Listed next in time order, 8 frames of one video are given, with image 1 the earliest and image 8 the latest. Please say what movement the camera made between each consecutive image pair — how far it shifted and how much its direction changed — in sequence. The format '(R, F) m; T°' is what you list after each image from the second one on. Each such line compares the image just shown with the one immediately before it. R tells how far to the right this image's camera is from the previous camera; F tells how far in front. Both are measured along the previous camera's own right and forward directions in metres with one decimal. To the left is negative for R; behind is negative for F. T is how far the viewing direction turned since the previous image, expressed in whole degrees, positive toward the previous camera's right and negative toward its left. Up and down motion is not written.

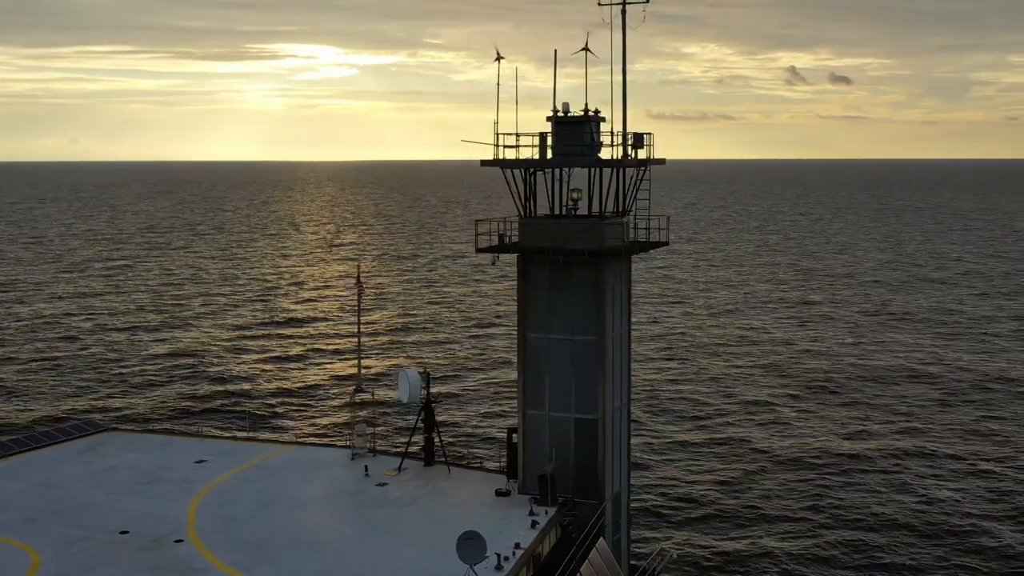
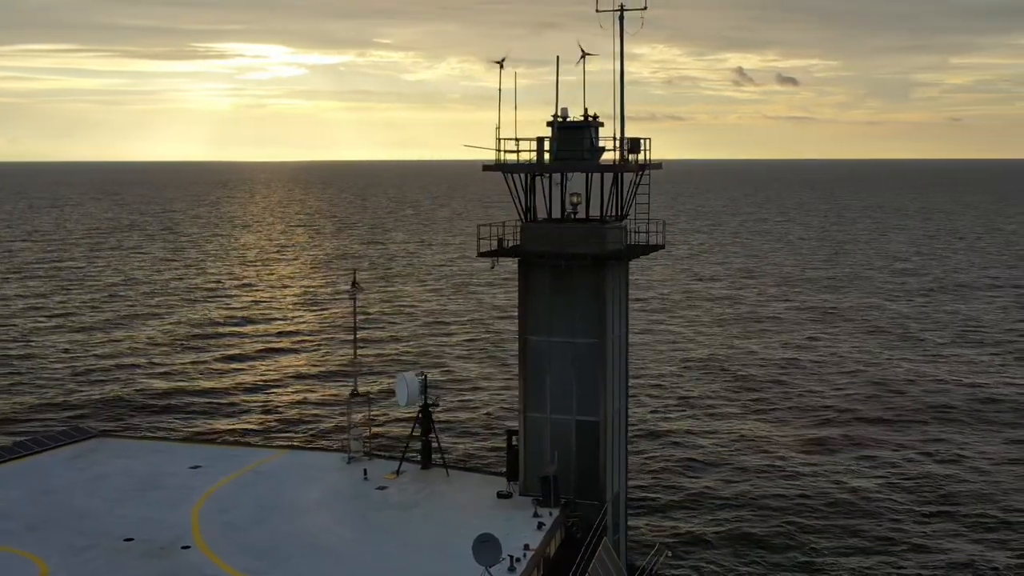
(-0.6, -0.1) m; +2°
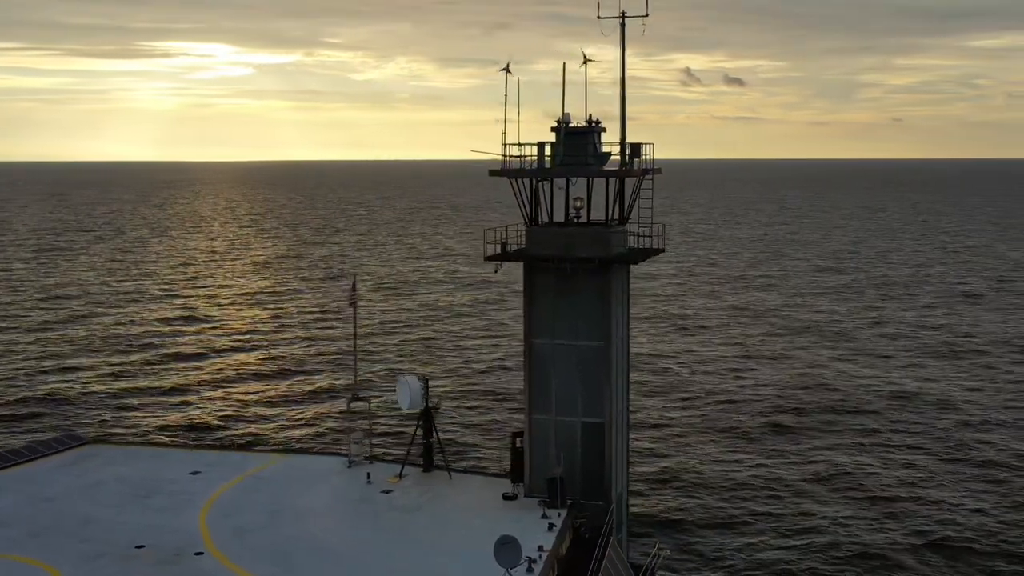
(-0.6, -0.1) m; +2°
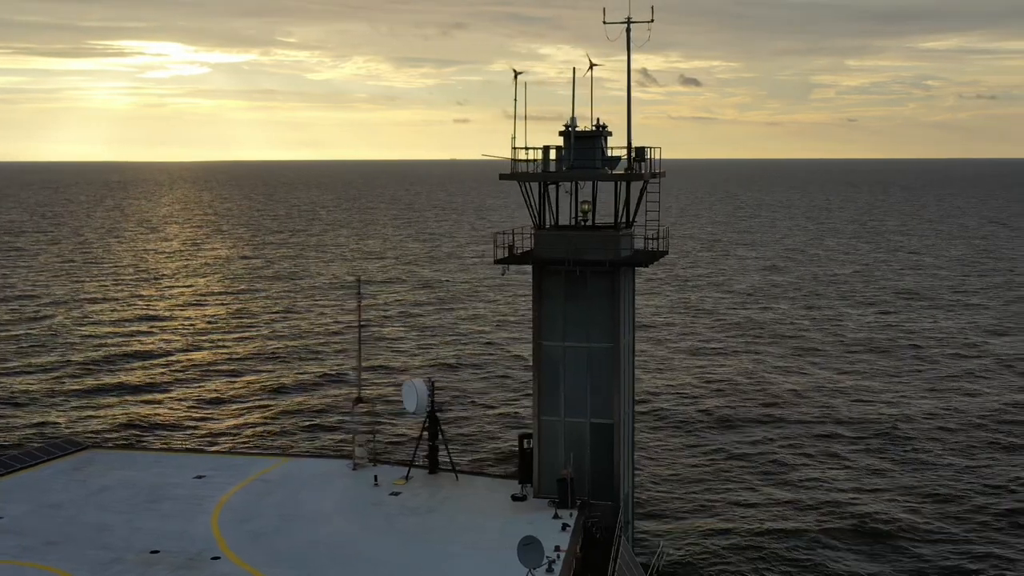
(-0.6, -0.1) m; +2°
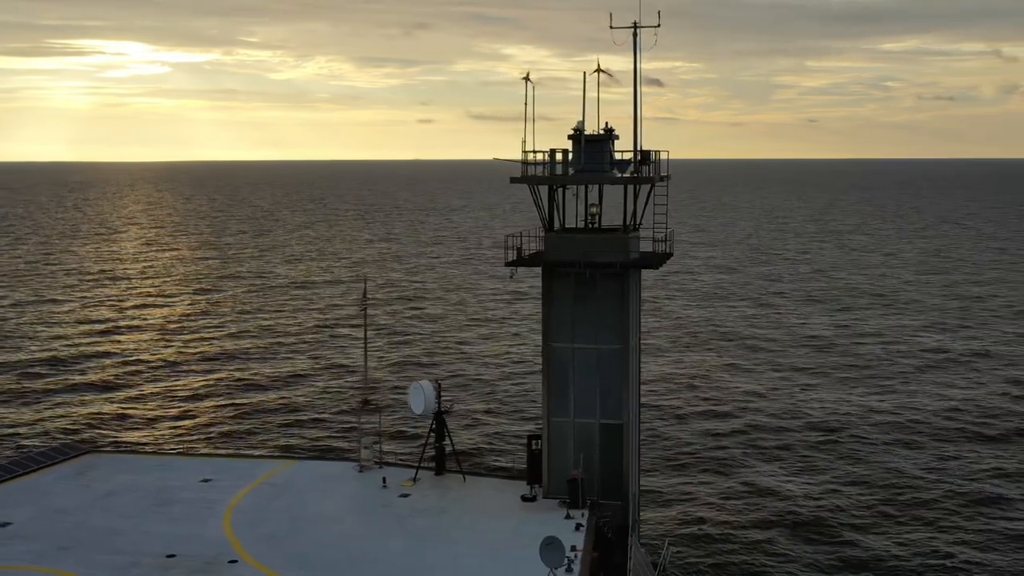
(-0.5, -0.1) m; +2°
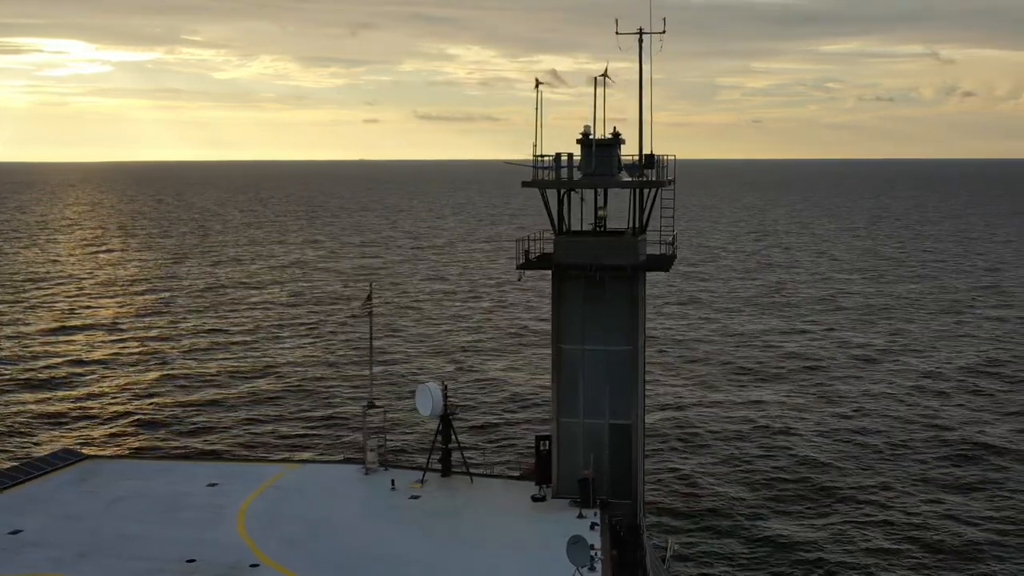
(-0.7, -0.1) m; +2°
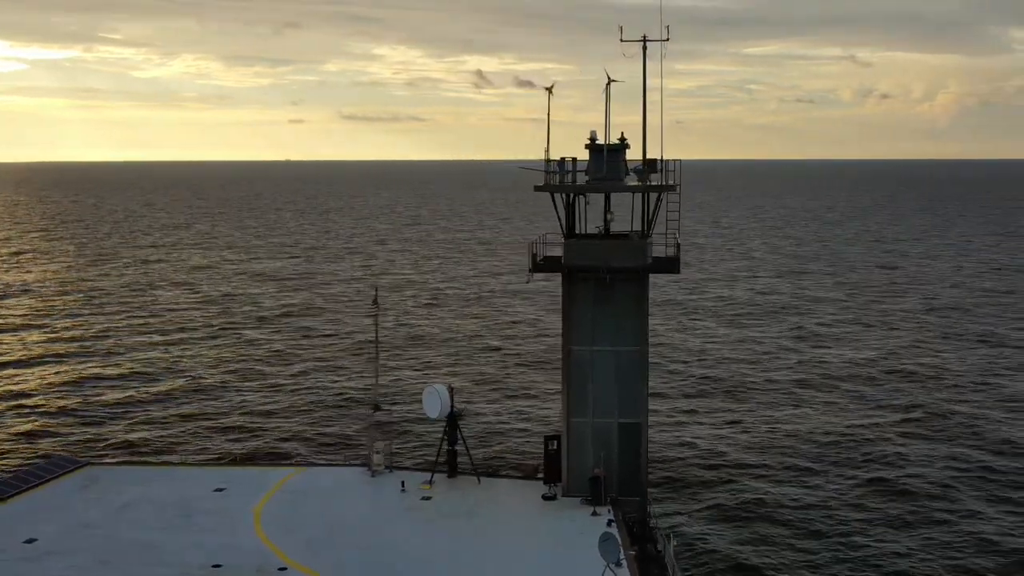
(-0.9, -0.2) m; +3°
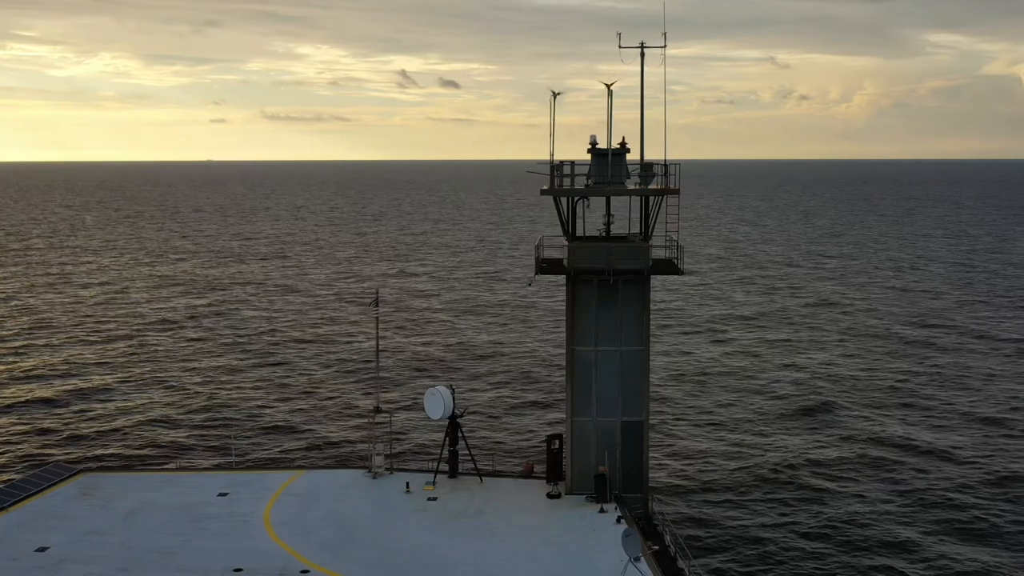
(-0.9, -0.2) m; +3°
